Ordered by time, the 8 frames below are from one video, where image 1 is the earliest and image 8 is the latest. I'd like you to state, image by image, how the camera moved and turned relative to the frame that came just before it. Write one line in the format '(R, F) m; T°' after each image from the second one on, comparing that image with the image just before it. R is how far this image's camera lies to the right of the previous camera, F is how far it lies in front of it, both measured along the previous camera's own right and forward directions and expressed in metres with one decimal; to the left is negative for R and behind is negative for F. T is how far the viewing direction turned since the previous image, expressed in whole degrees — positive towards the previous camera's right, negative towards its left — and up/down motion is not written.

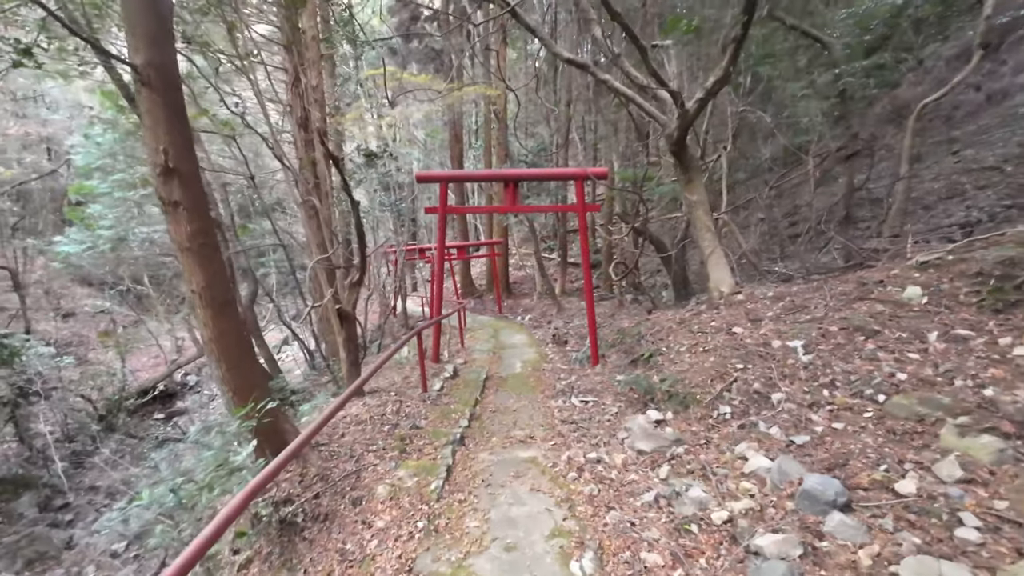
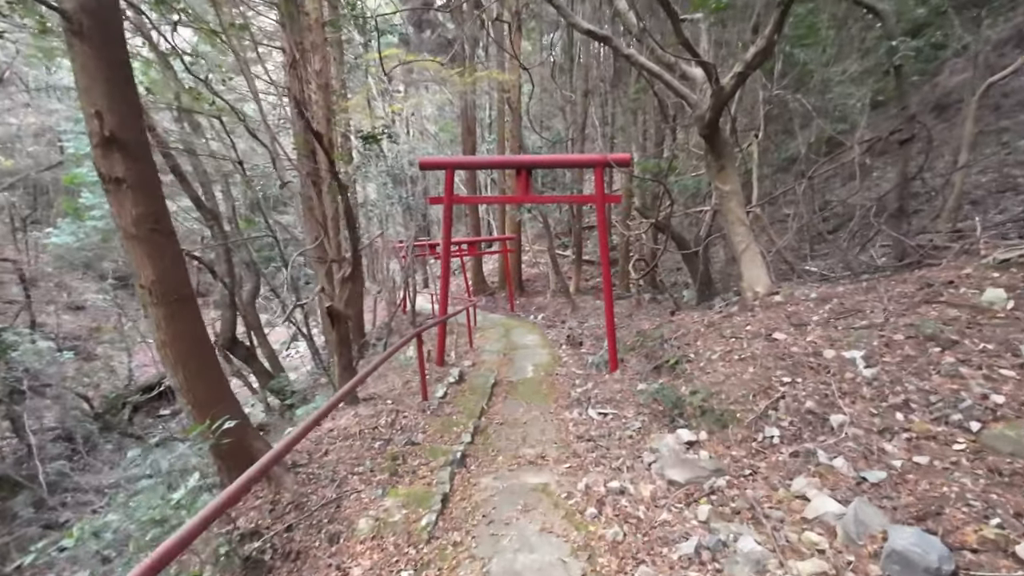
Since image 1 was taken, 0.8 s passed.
(0.0, +0.5) m; -2°
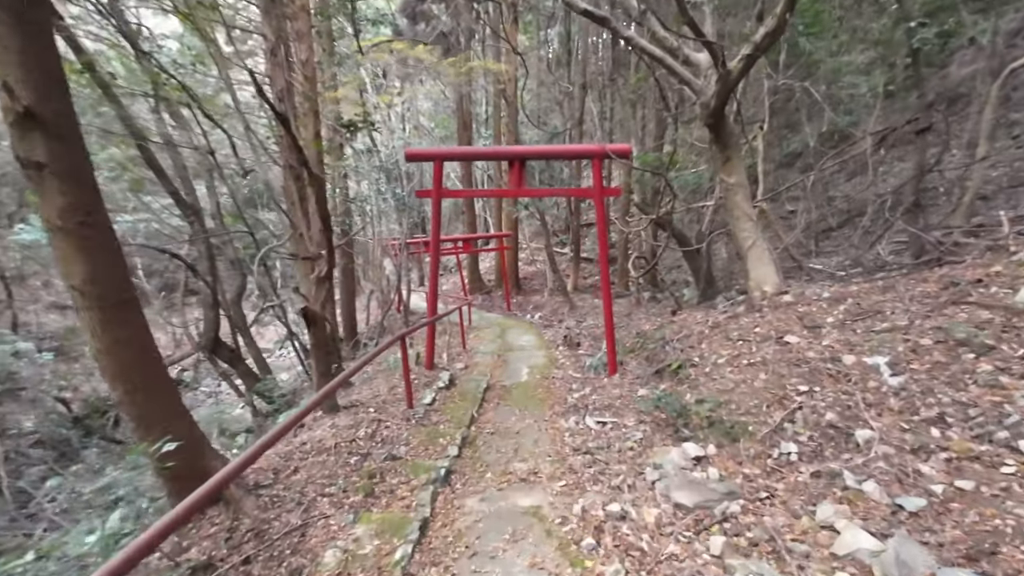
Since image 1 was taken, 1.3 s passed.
(+0.1, +0.3) m; 0°
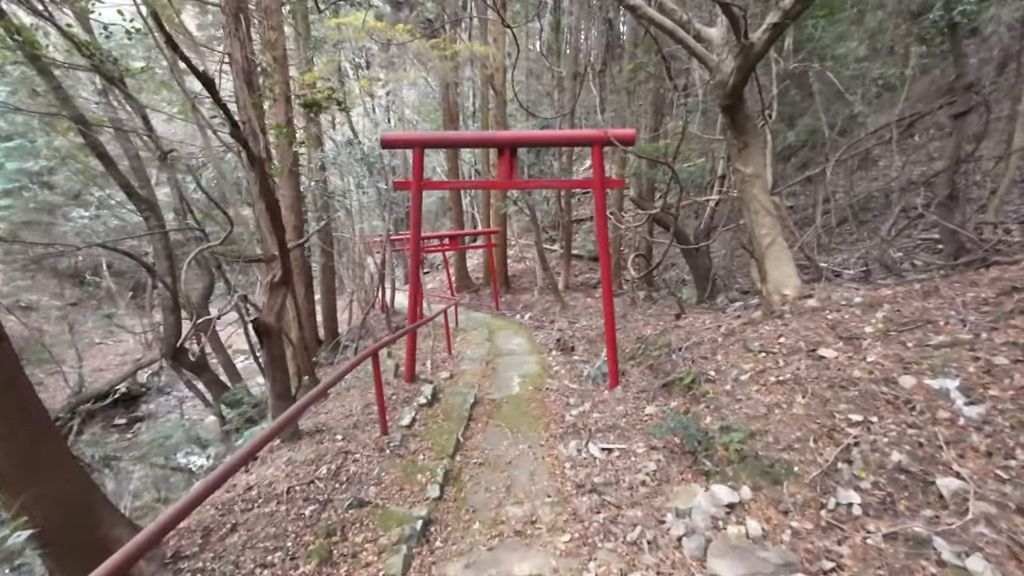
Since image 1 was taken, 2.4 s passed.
(0.0, +0.6) m; +1°
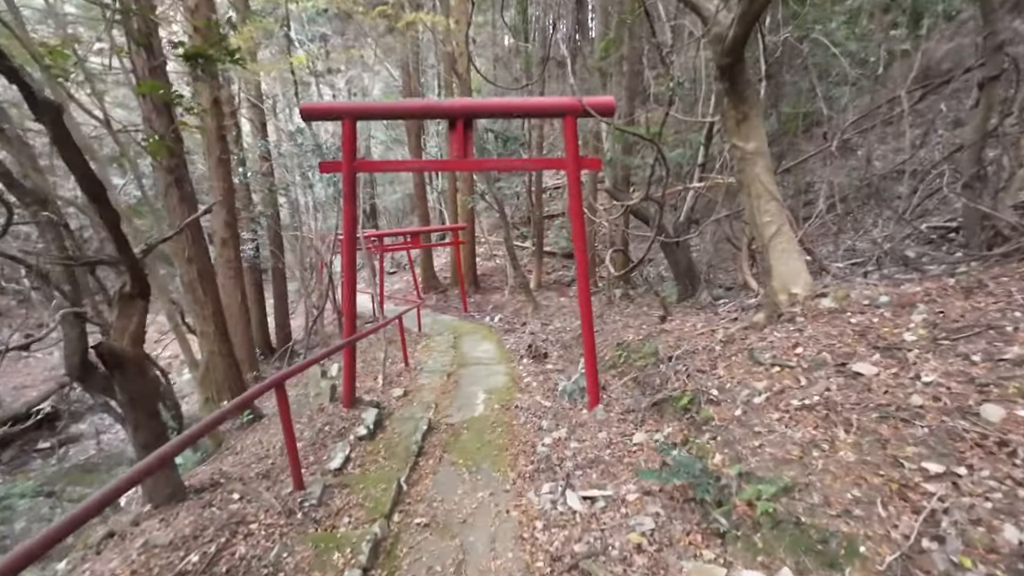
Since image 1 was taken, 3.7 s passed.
(+0.1, +0.8) m; +3°
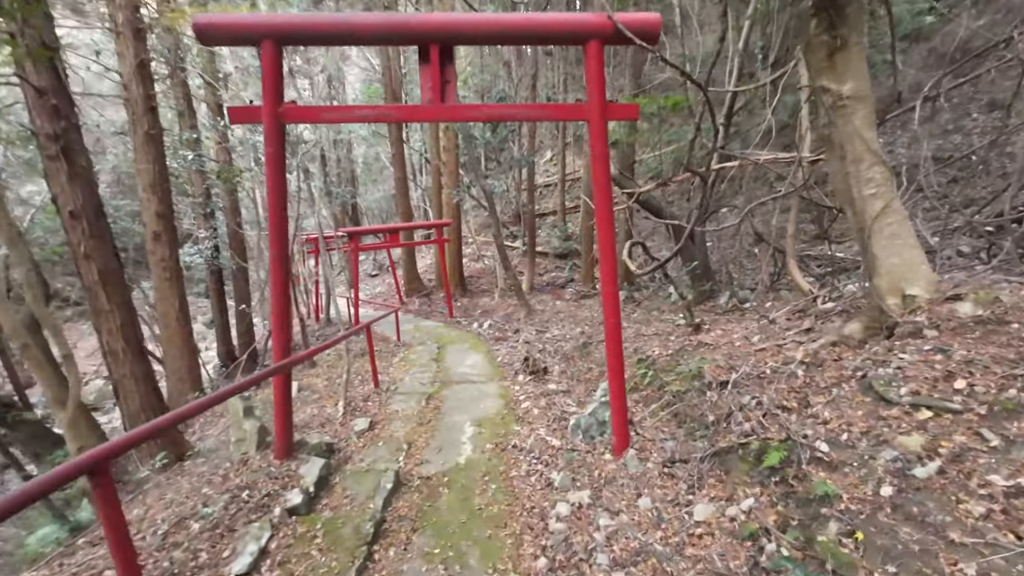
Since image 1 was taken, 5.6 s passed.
(-0.1, +1.1) m; +1°
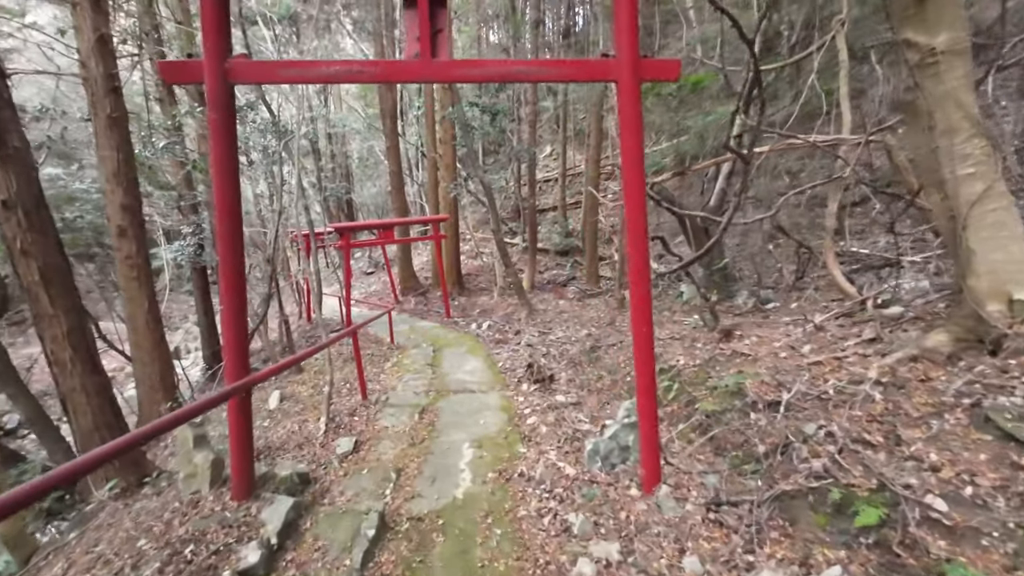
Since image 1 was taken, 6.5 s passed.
(-0.1, +0.5) m; 0°
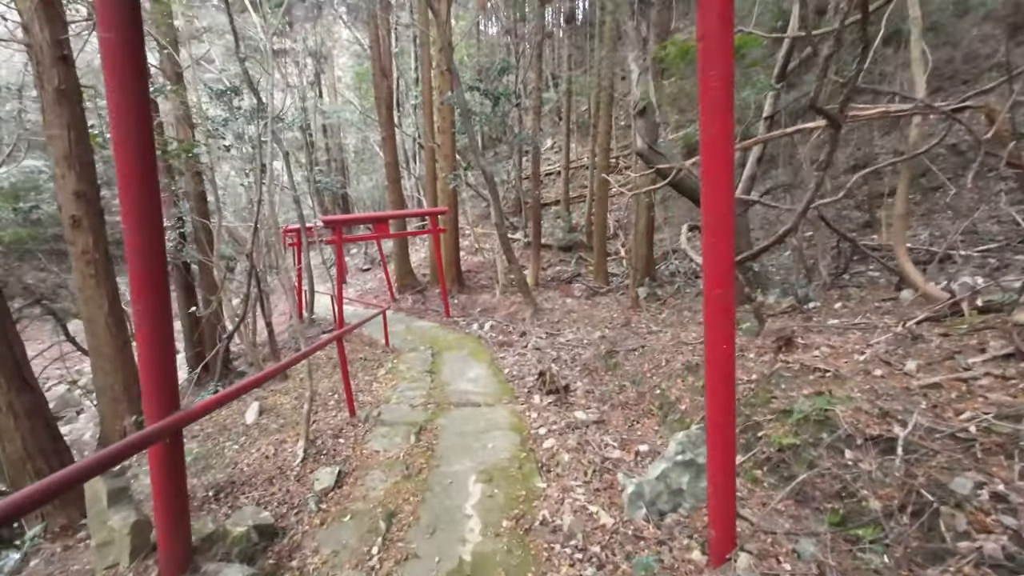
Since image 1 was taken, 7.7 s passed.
(-0.1, +0.7) m; 0°
